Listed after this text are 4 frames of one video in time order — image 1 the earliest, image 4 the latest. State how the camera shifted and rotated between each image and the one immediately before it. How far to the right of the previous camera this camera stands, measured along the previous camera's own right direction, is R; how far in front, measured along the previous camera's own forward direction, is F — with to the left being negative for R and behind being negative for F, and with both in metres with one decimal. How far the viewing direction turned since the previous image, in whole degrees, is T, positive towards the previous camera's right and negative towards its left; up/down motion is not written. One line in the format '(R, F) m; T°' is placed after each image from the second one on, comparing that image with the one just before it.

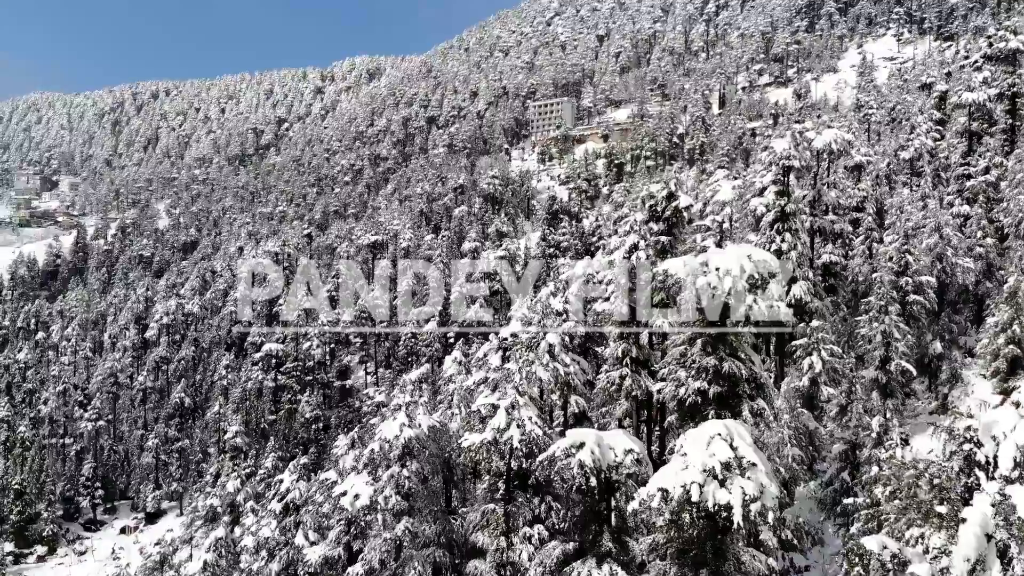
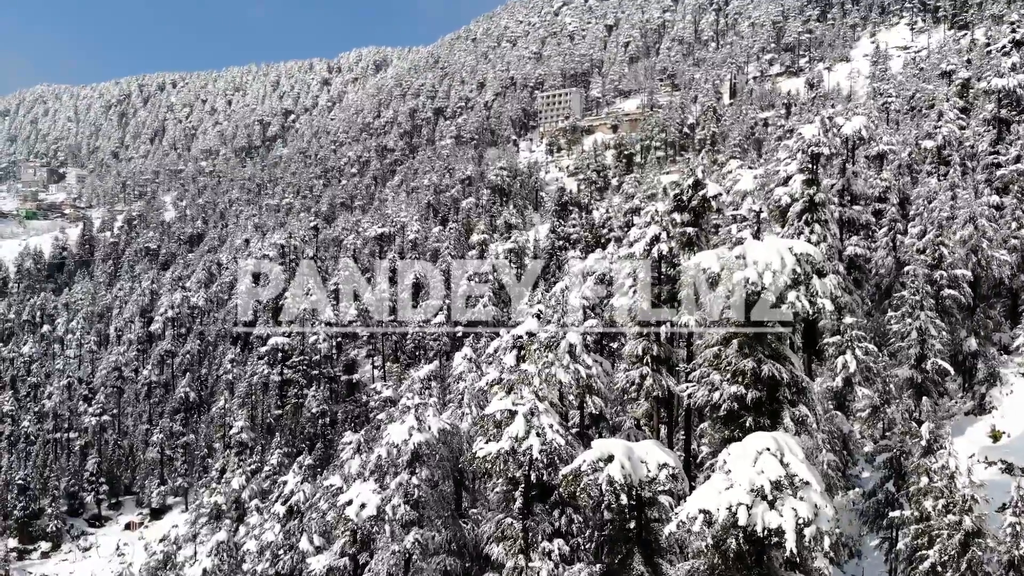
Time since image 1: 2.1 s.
(-0.2, +0.9) m; -1°
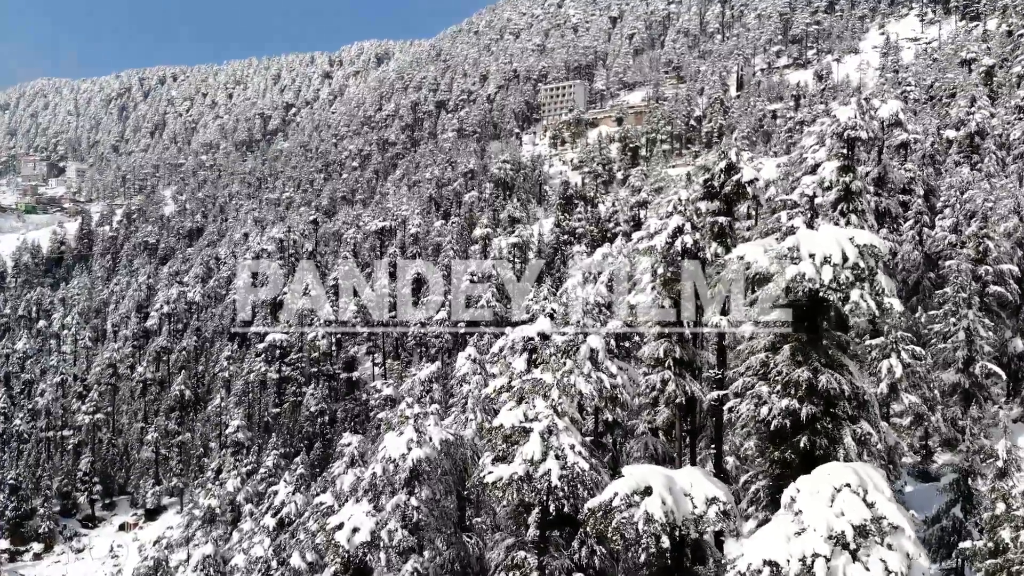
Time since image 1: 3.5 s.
(-0.2, +1.5) m; 0°
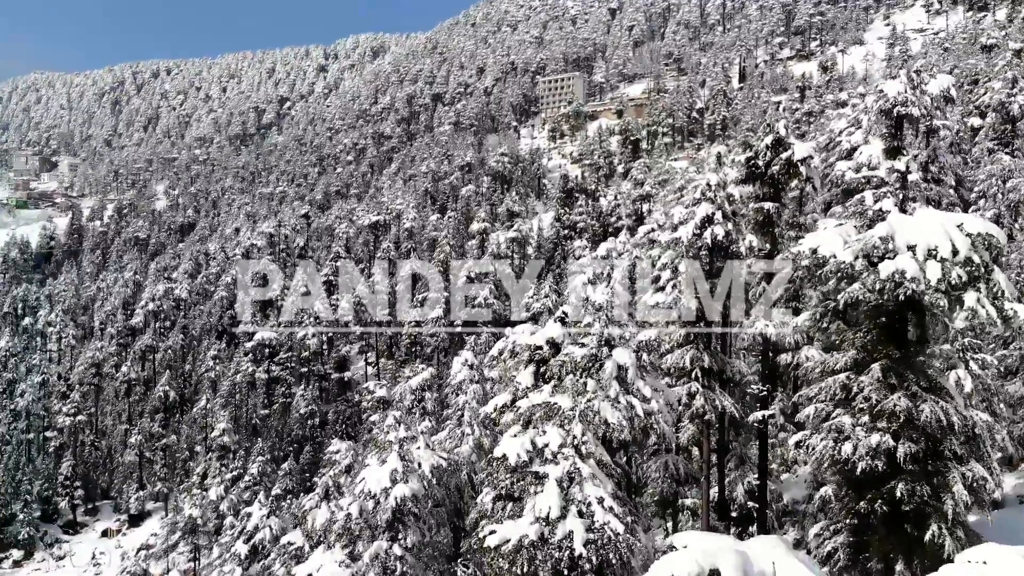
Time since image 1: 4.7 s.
(-0.1, +2.1) m; 0°
